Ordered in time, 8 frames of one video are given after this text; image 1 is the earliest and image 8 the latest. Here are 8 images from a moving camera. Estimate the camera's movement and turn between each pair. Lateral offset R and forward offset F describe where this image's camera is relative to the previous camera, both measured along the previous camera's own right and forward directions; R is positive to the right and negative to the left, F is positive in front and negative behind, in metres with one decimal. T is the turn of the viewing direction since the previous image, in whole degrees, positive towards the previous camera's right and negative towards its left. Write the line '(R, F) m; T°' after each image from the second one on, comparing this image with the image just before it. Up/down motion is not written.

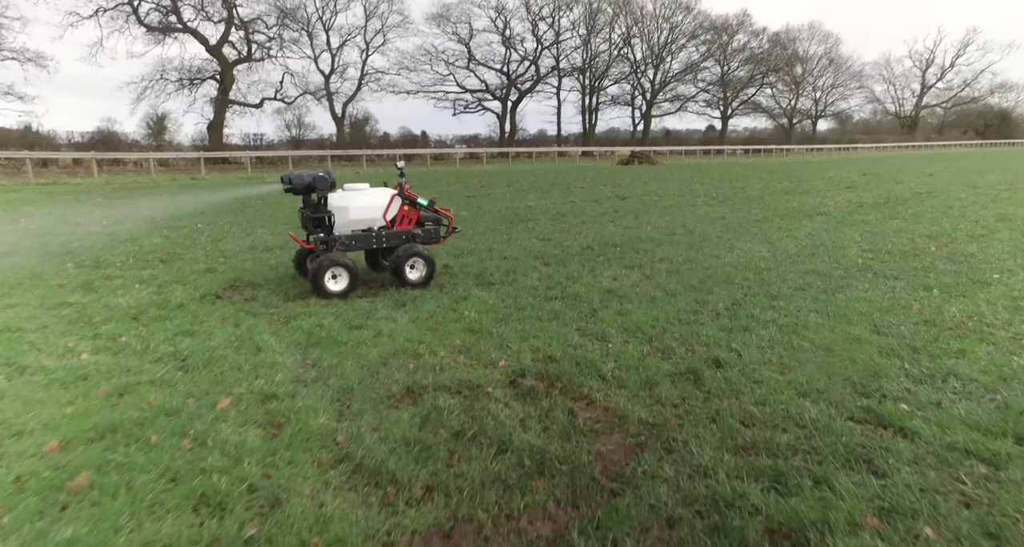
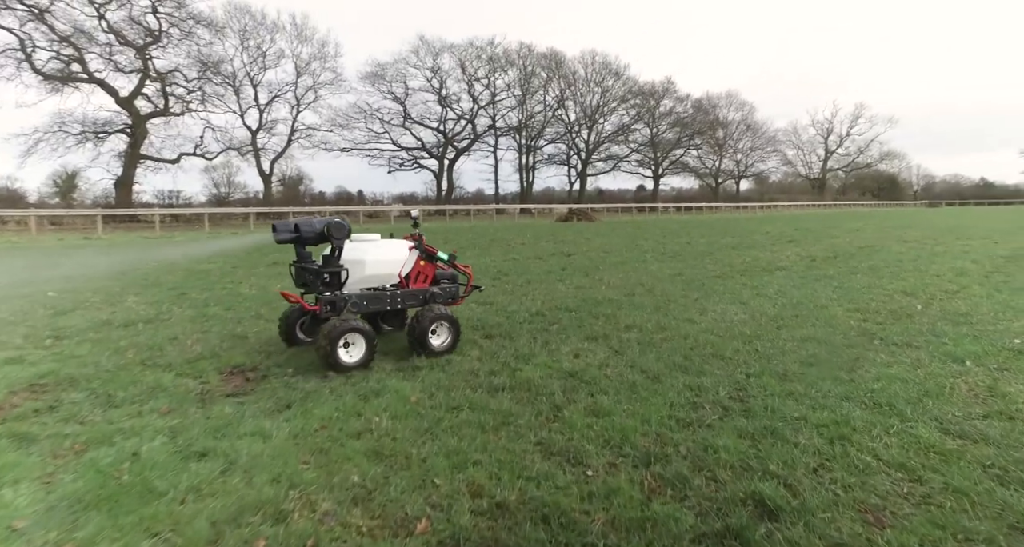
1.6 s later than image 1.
(+0.1, +1.6) m; +7°
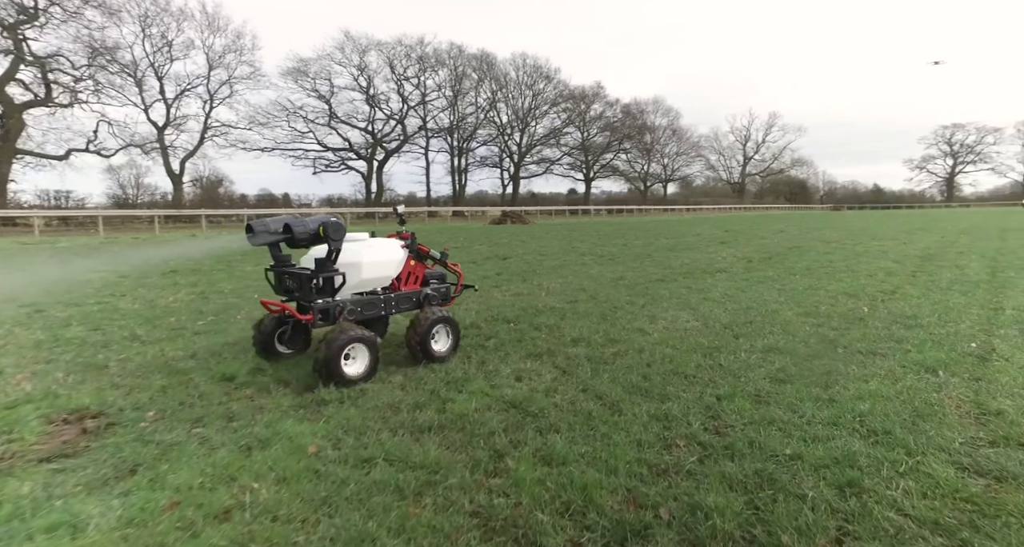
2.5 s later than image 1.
(0.0, +0.9) m; +7°
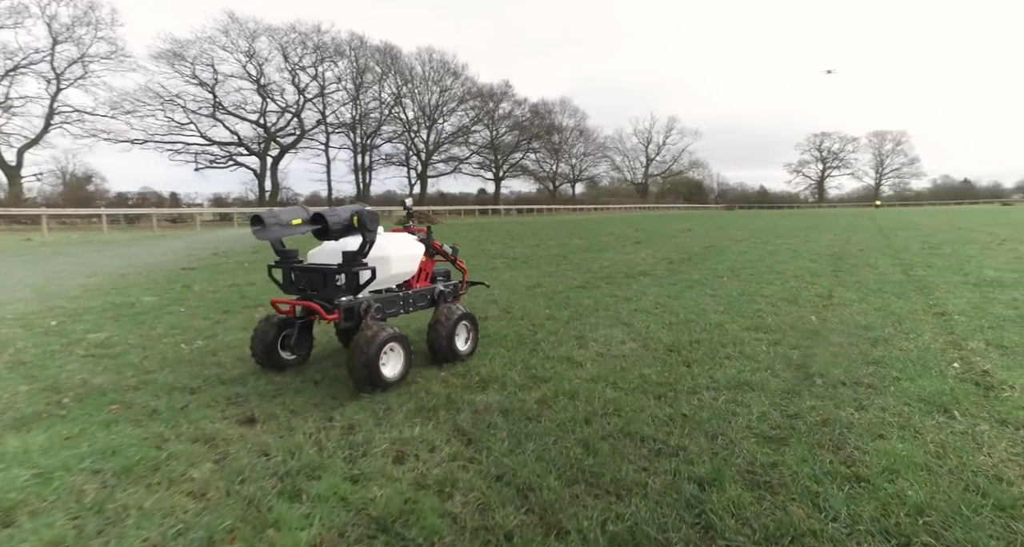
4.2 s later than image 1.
(+0.2, +1.6) m; +10°
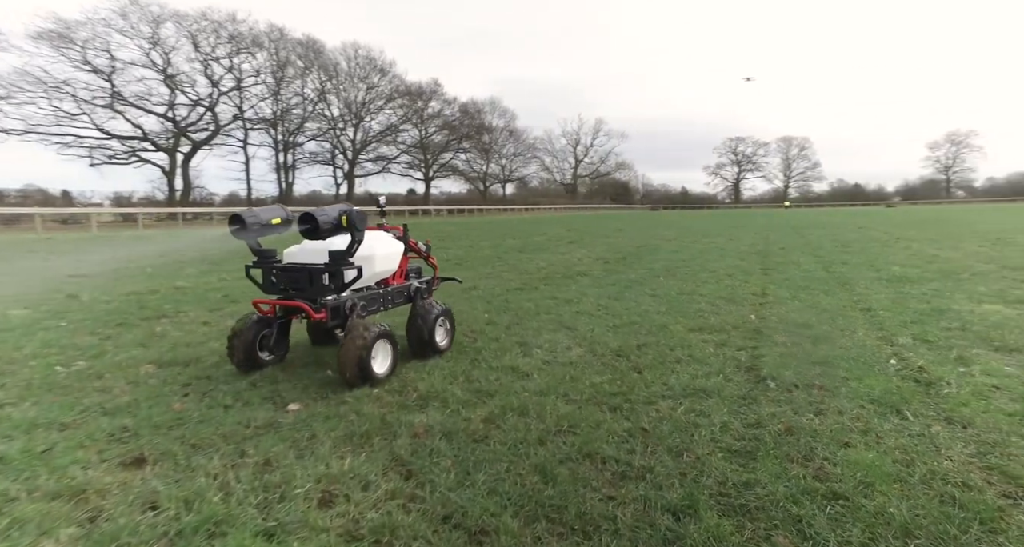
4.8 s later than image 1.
(-0.1, +0.4) m; +7°
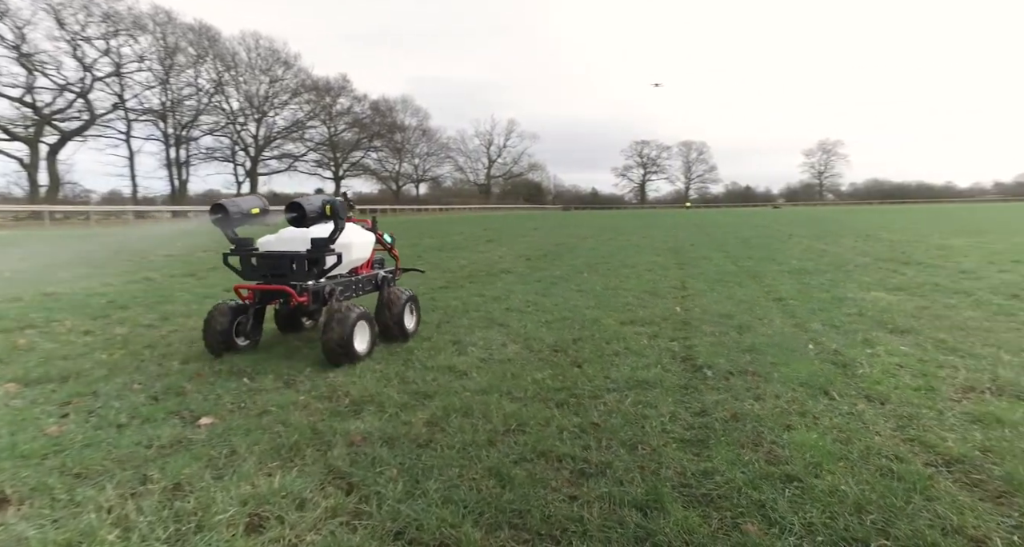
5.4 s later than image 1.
(-0.2, +0.2) m; +9°
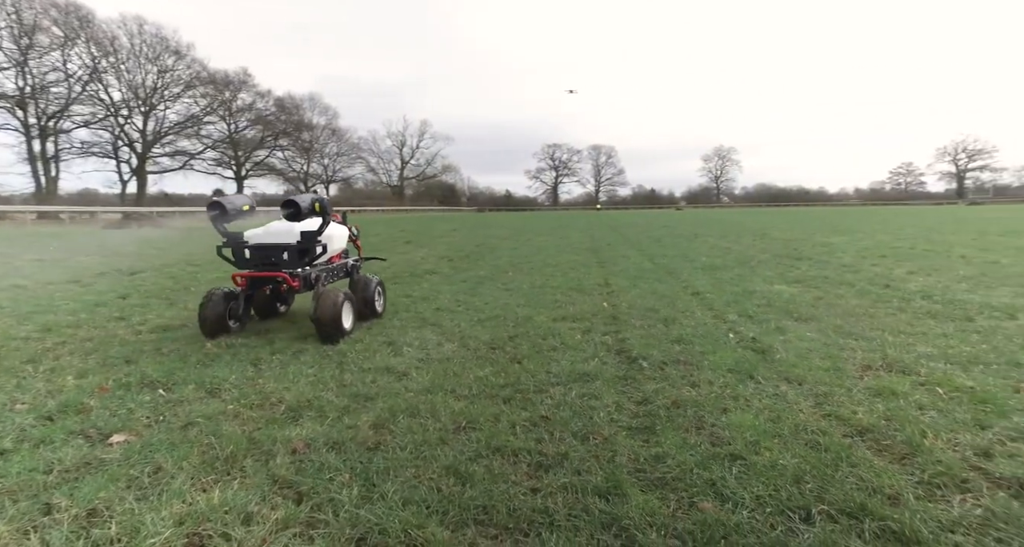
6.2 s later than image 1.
(-0.2, 0.0) m; +9°
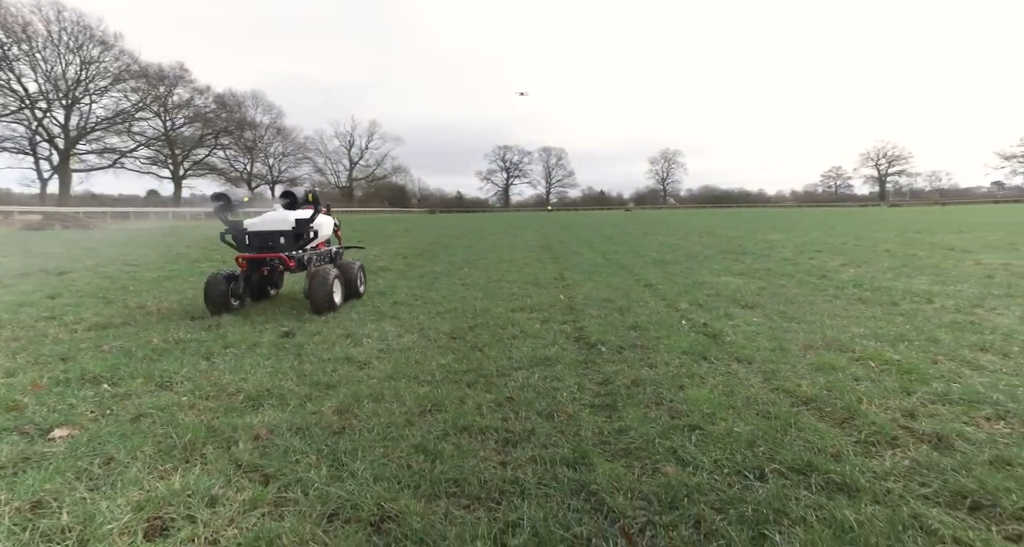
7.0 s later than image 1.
(-0.1, 0.0) m; +5°
